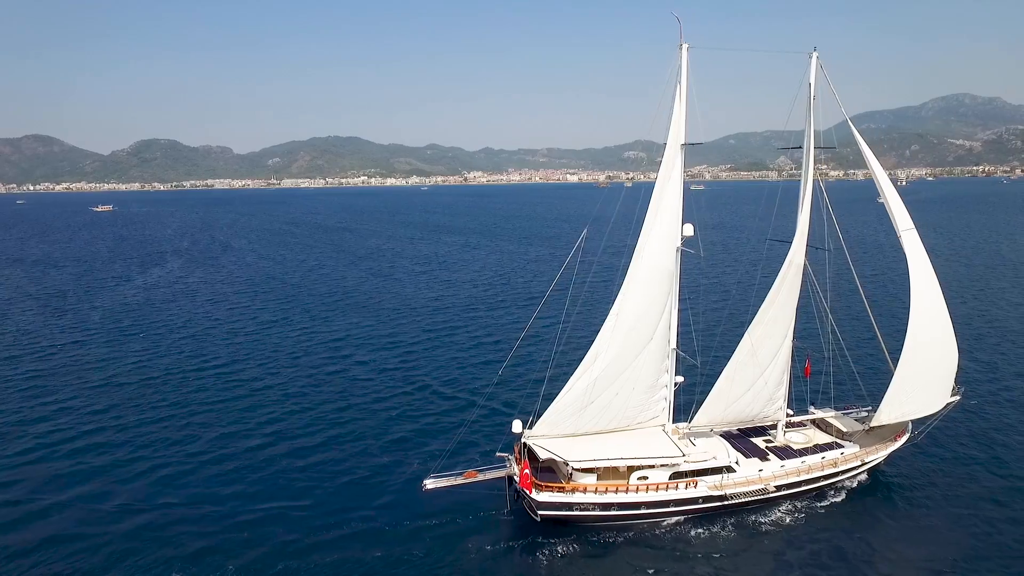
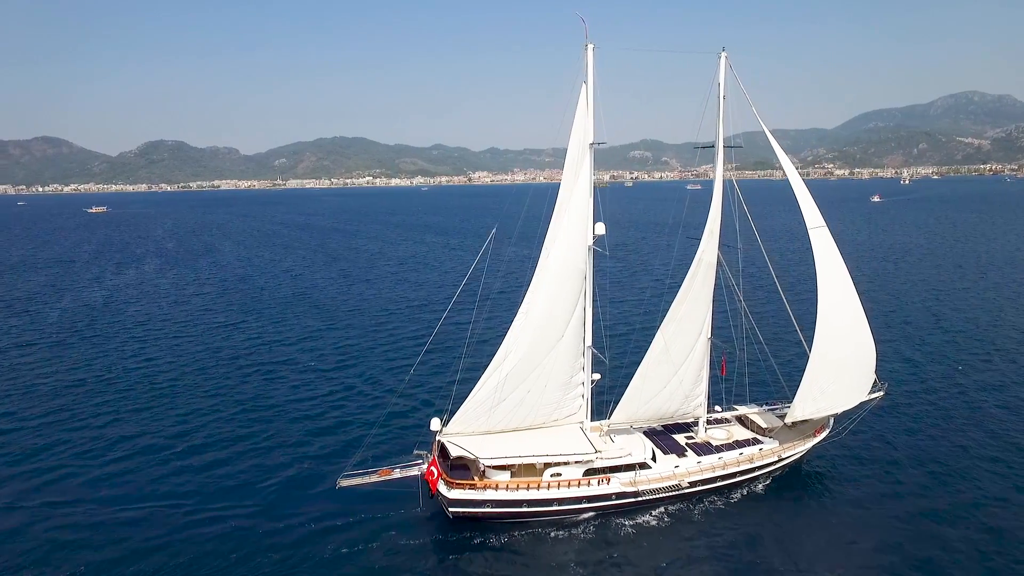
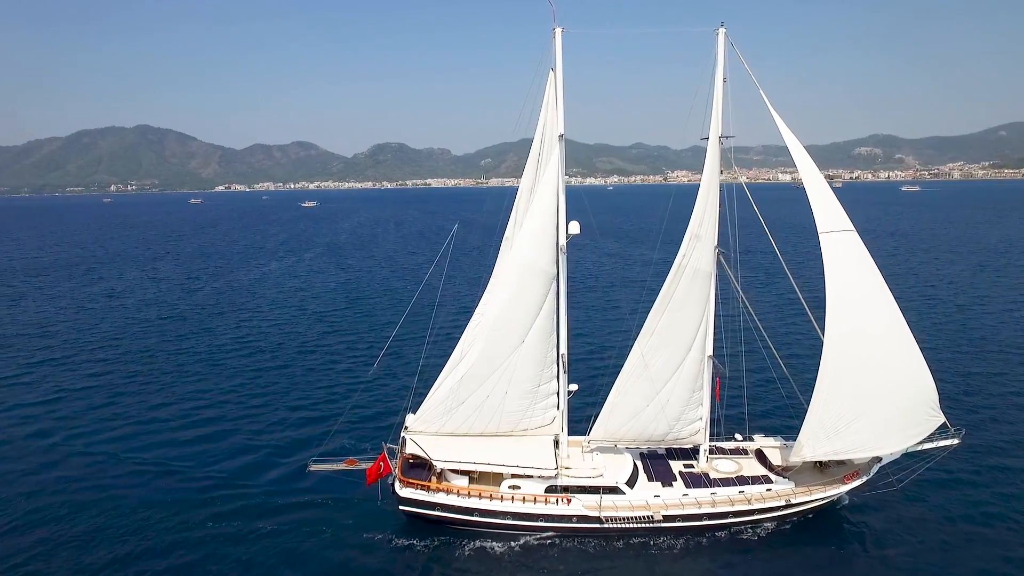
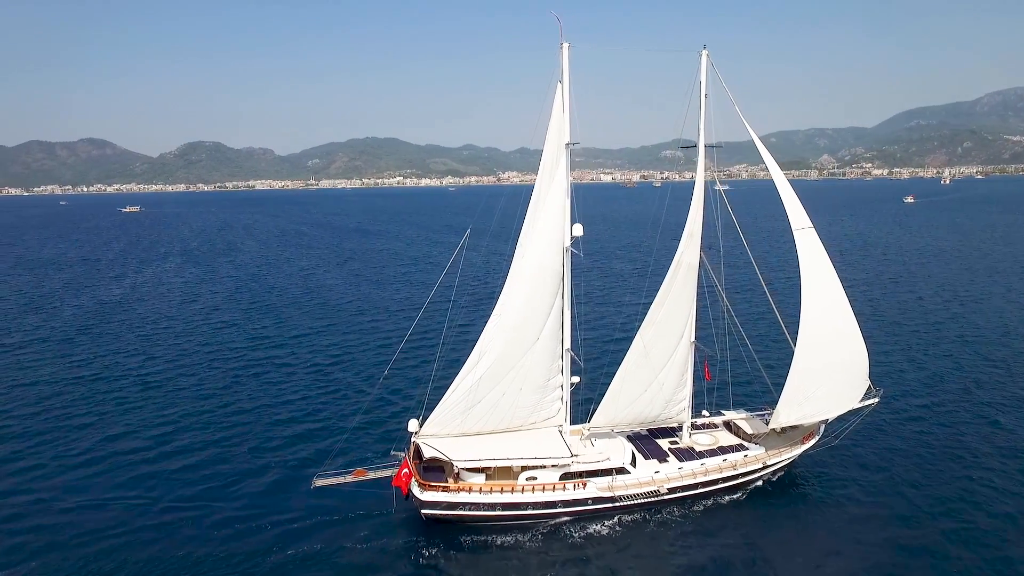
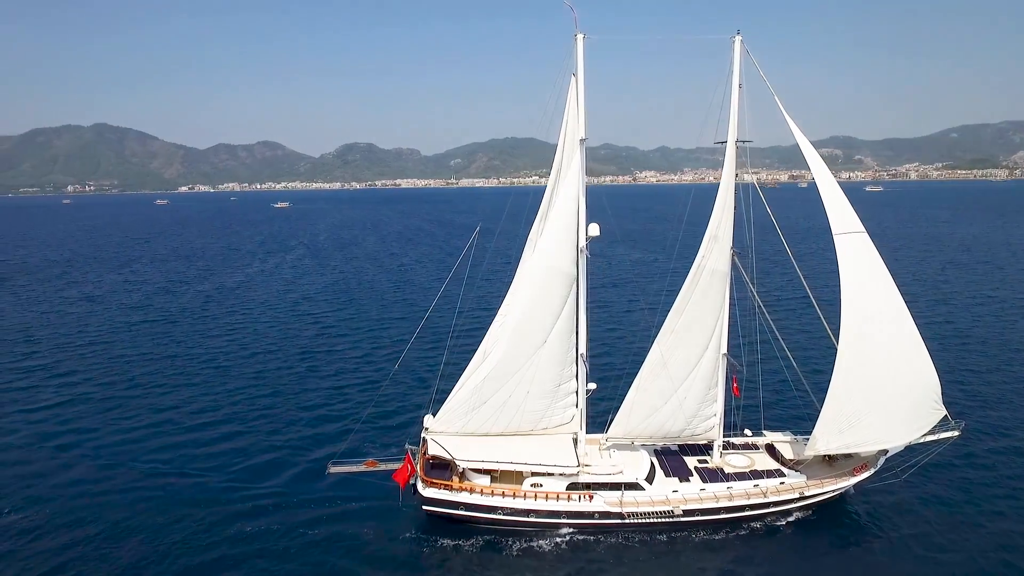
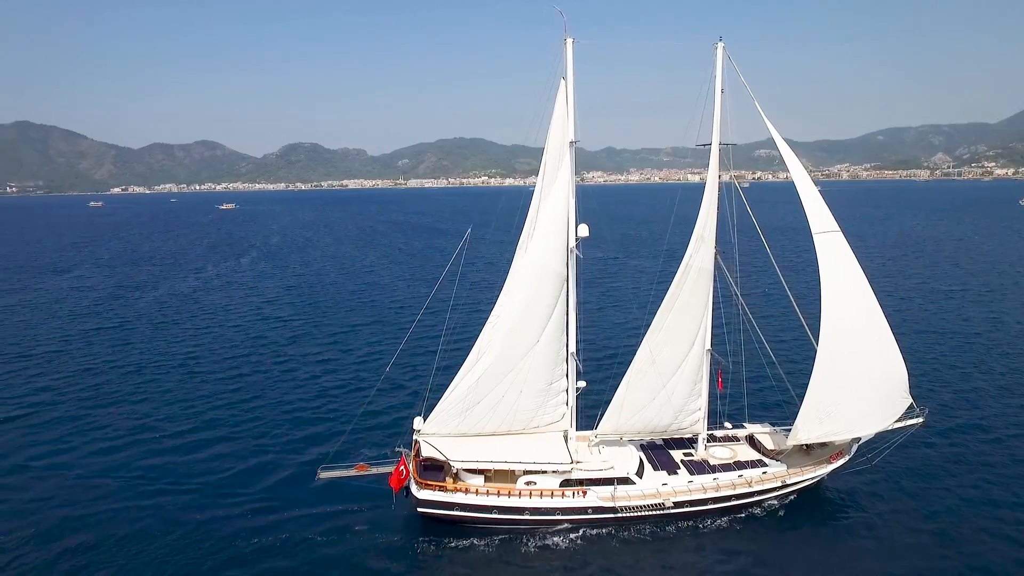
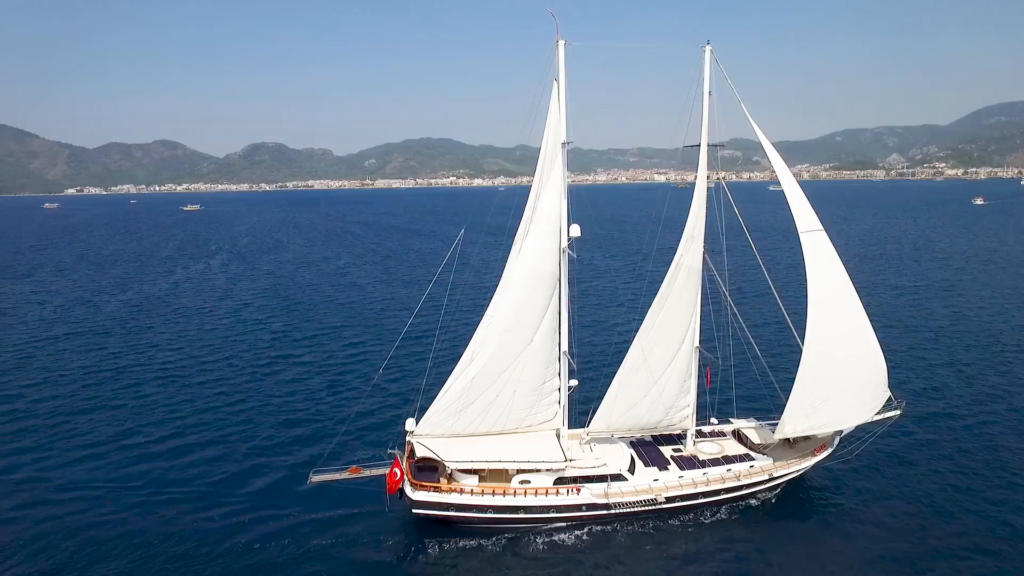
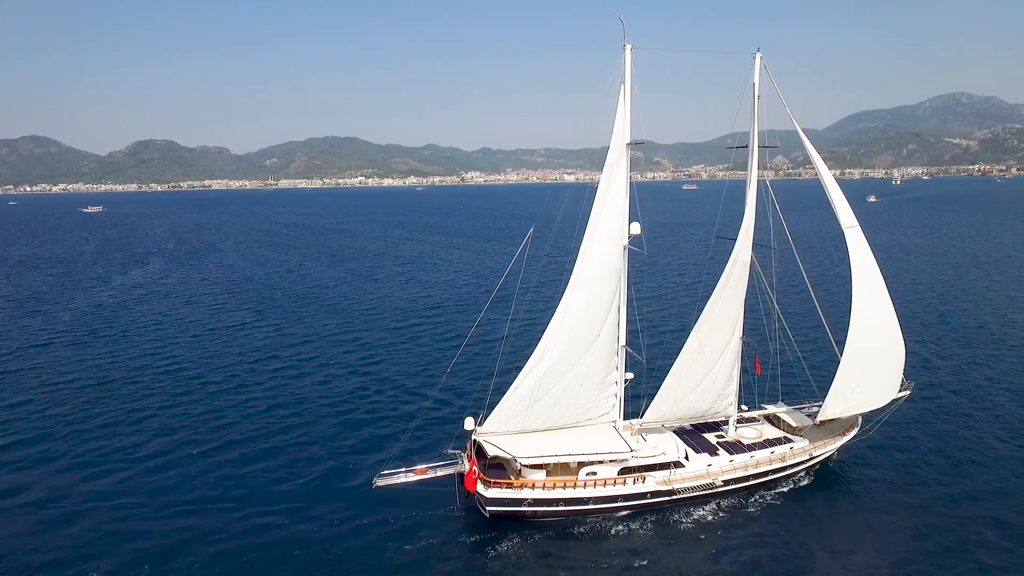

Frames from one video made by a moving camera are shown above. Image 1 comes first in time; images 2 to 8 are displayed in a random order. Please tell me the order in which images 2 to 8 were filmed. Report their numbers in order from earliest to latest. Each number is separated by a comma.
8, 2, 4, 7, 6, 5, 3
